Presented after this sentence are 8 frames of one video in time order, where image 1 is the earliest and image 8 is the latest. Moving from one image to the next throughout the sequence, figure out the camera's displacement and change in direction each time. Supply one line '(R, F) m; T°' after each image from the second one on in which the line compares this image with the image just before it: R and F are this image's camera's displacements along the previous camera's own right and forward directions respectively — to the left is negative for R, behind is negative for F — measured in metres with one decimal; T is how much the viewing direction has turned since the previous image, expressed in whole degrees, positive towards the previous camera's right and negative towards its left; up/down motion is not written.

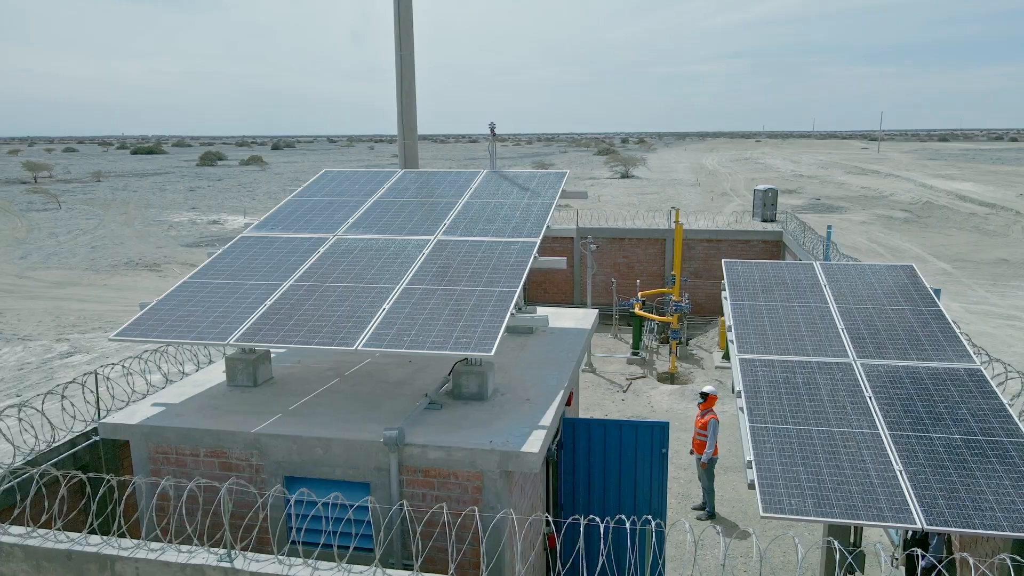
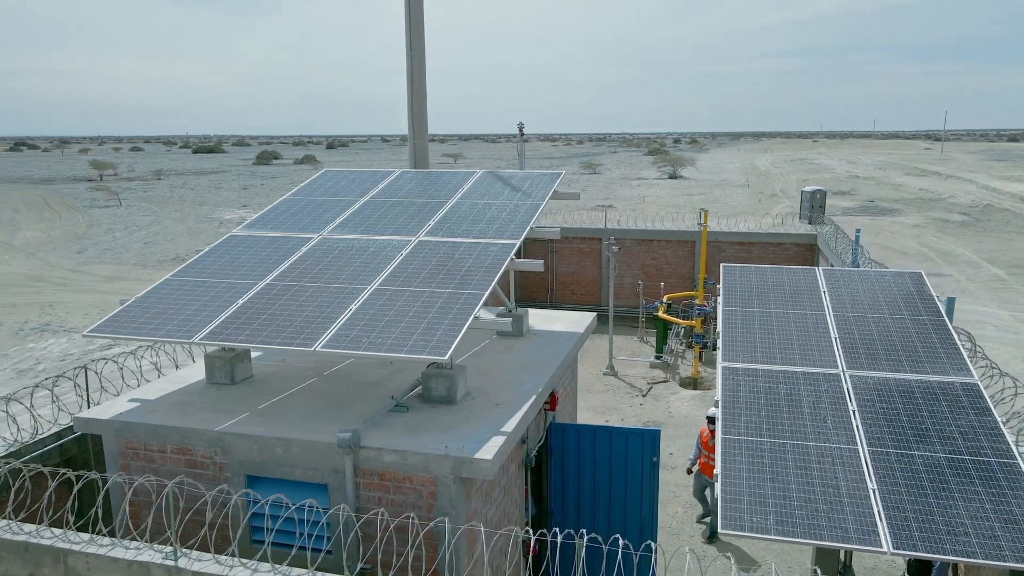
(+0.7, +0.1) m; -4°
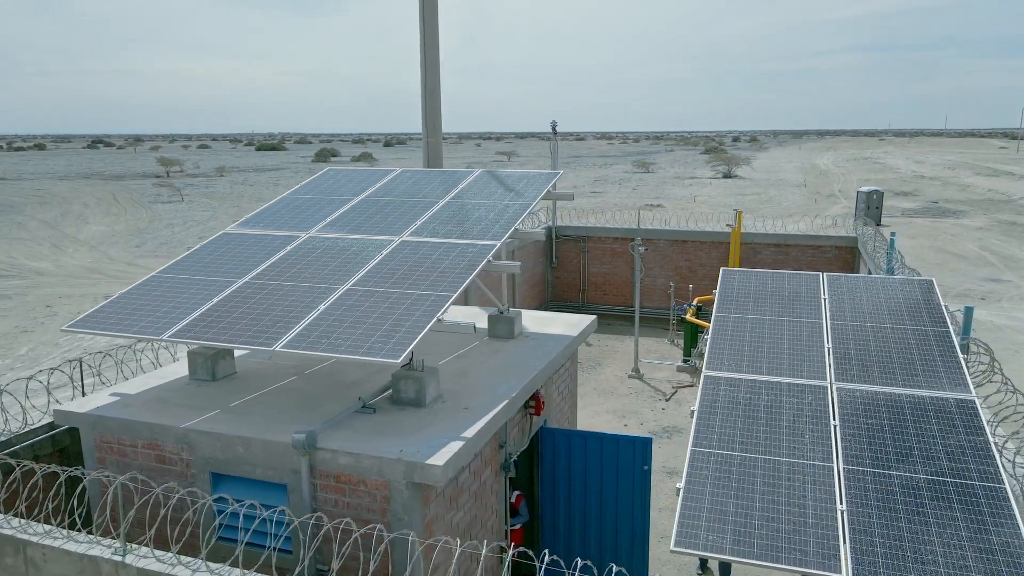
(+0.7, +0.2) m; -4°
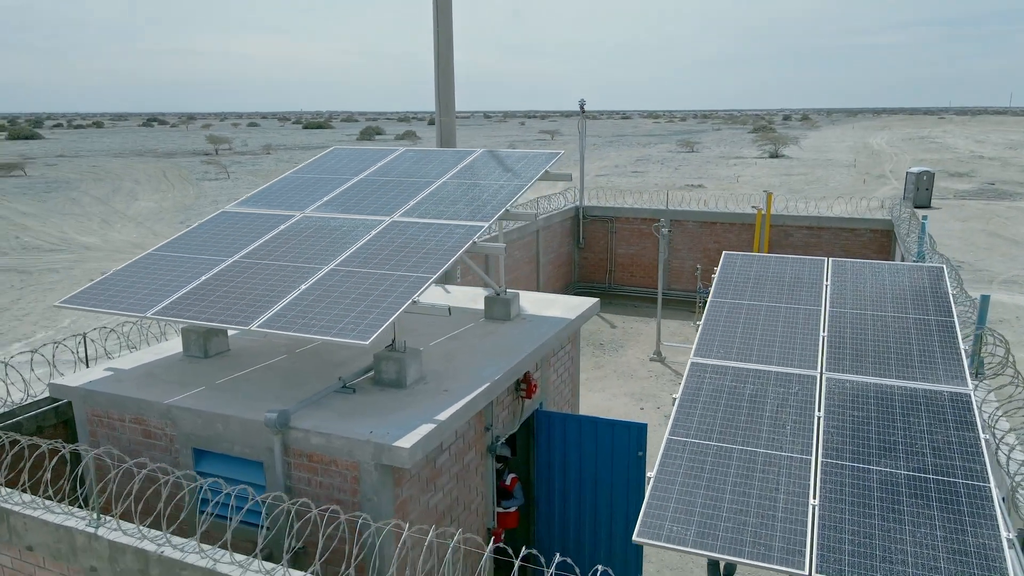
(+0.6, +0.1) m; -3°
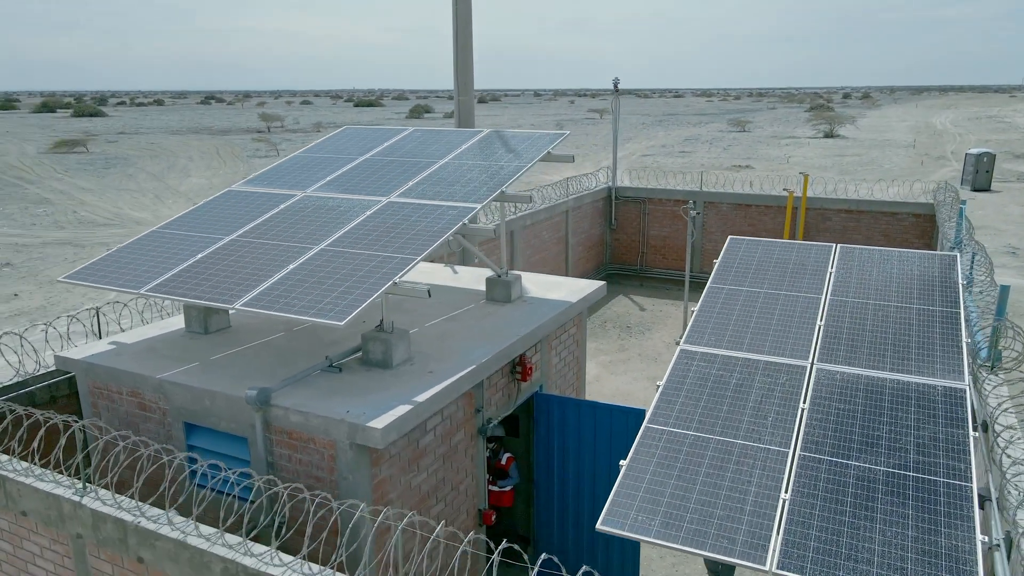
(+0.5, +0.1) m; -4°
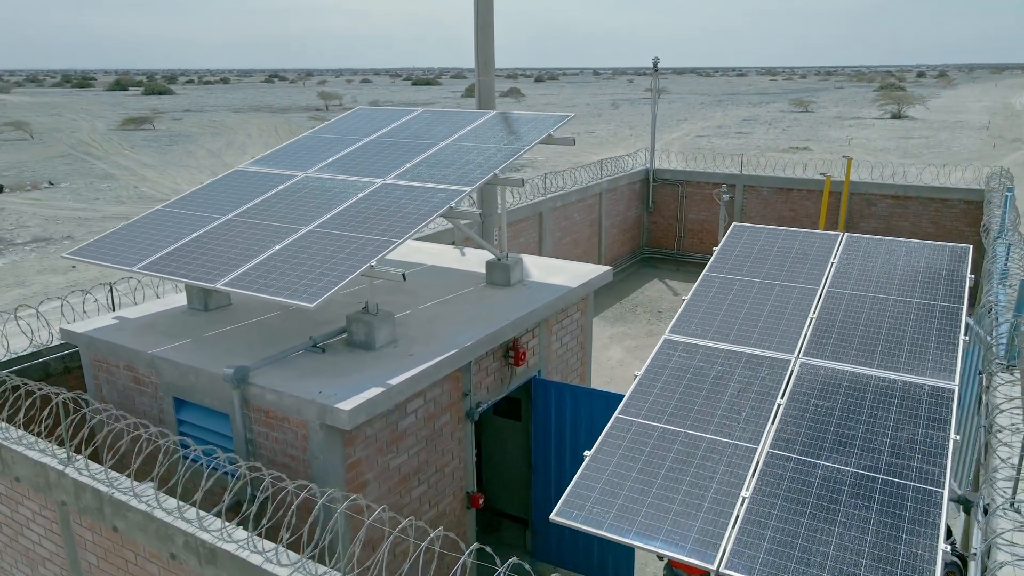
(+0.6, +0.1) m; -4°
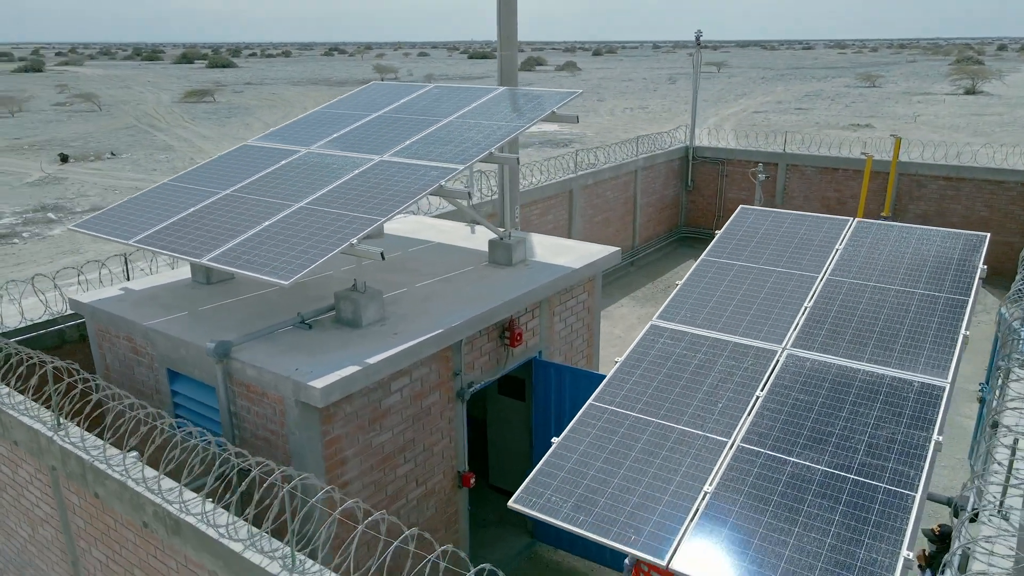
(+0.6, +0.1) m; -4°
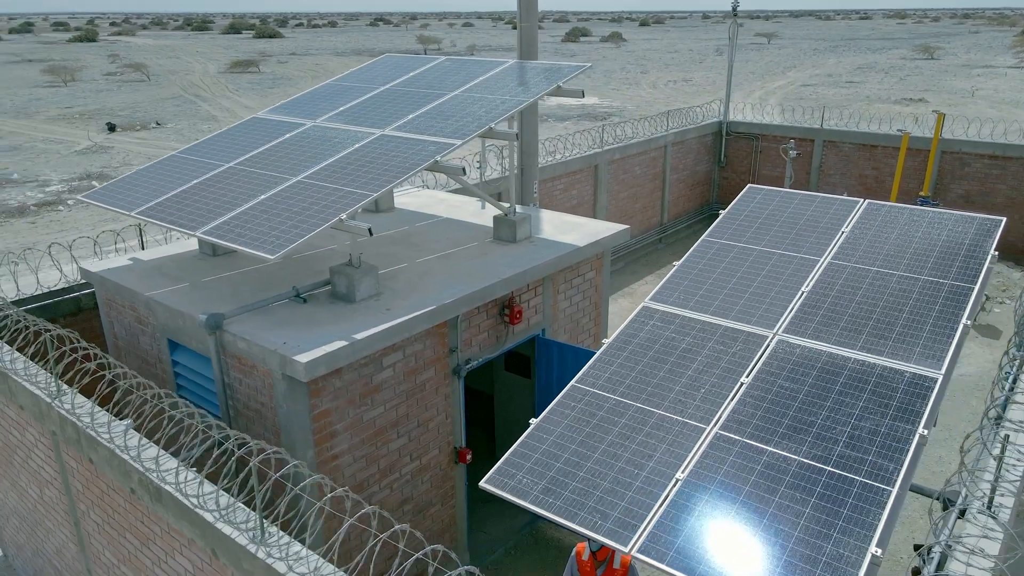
(+0.4, +0.1) m; -3°
